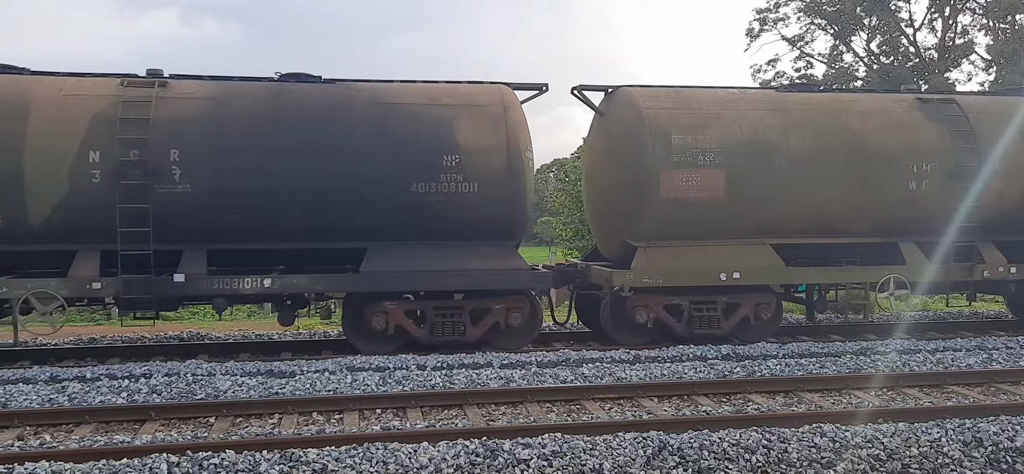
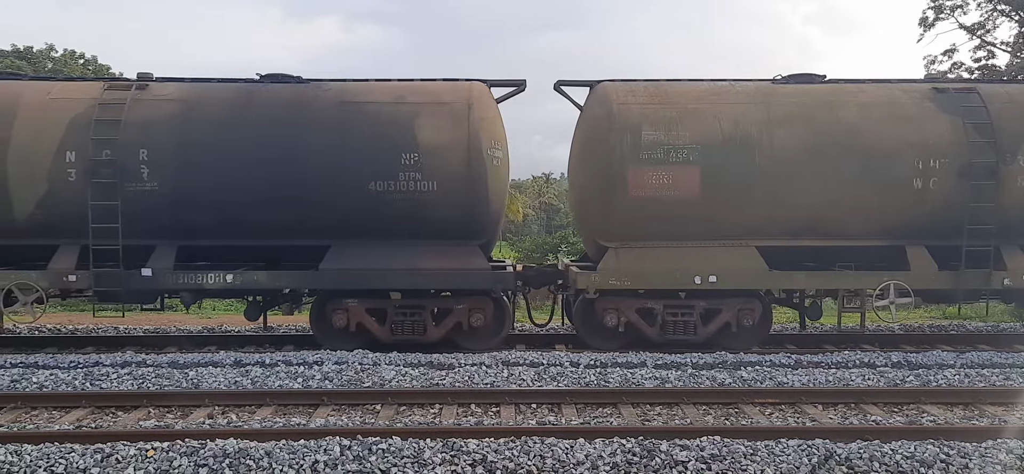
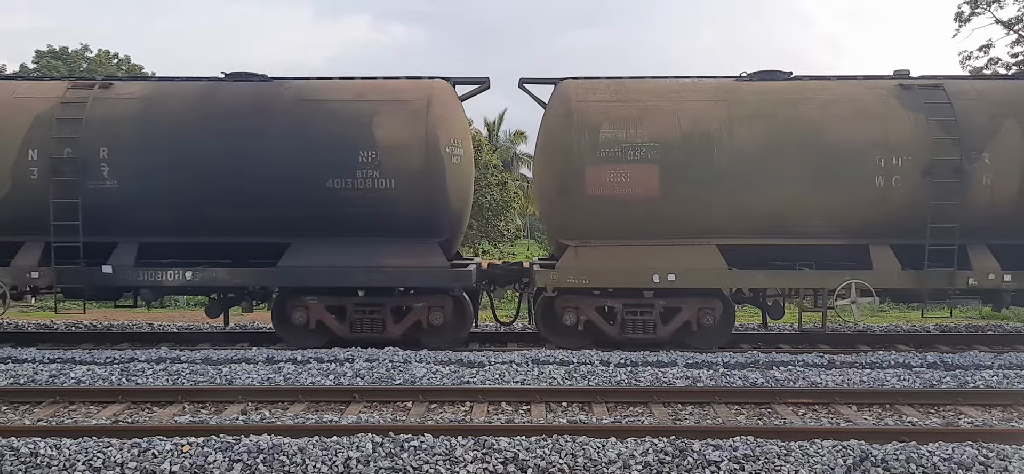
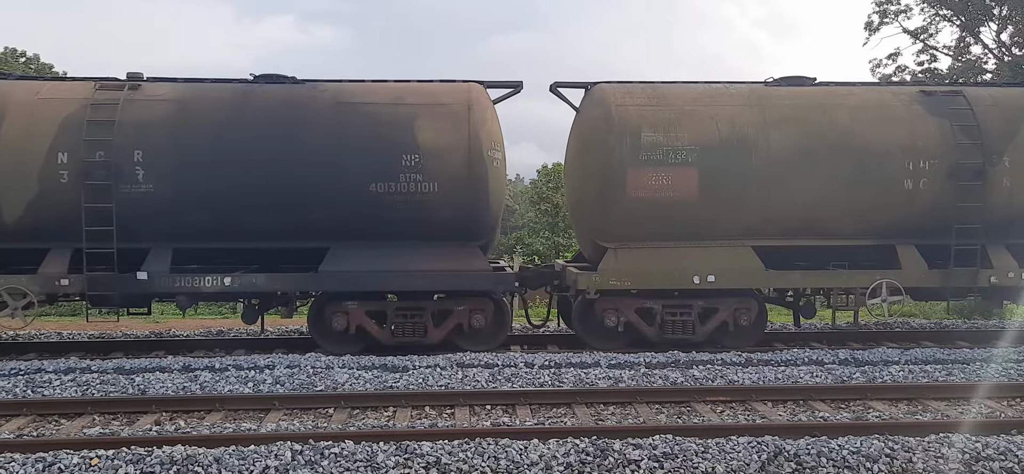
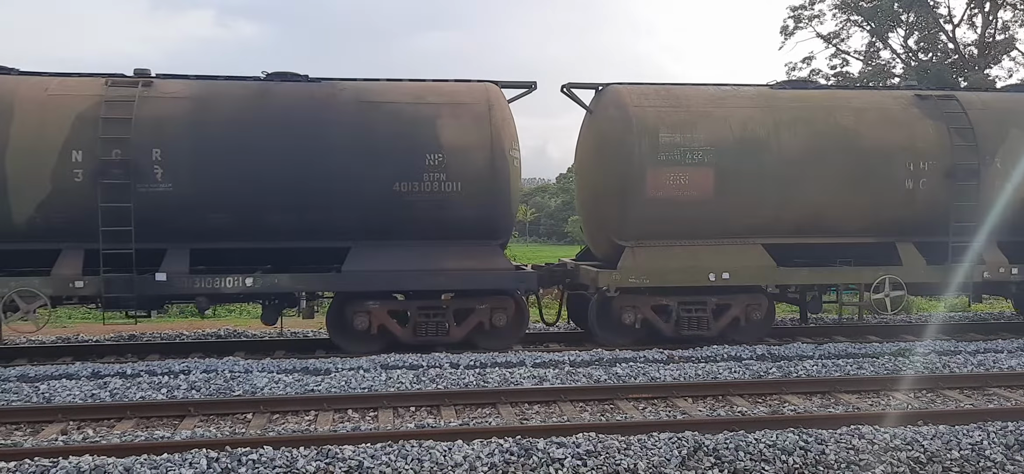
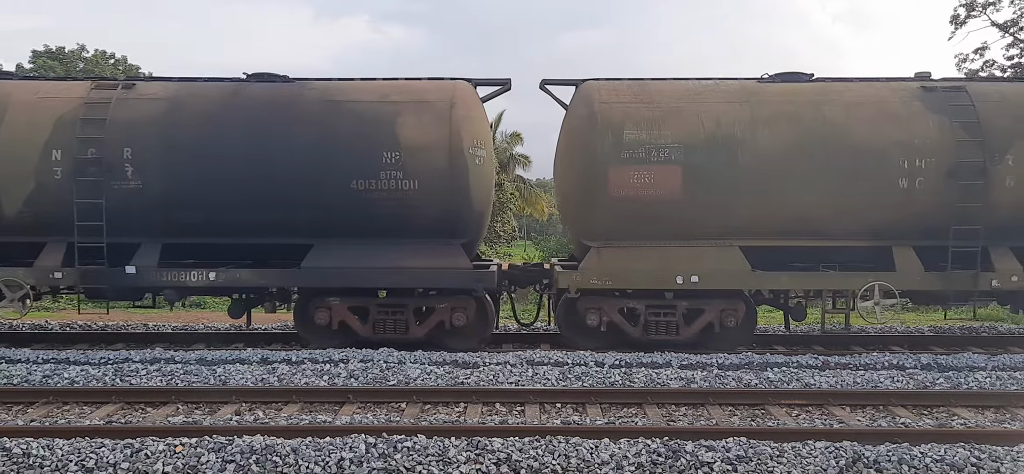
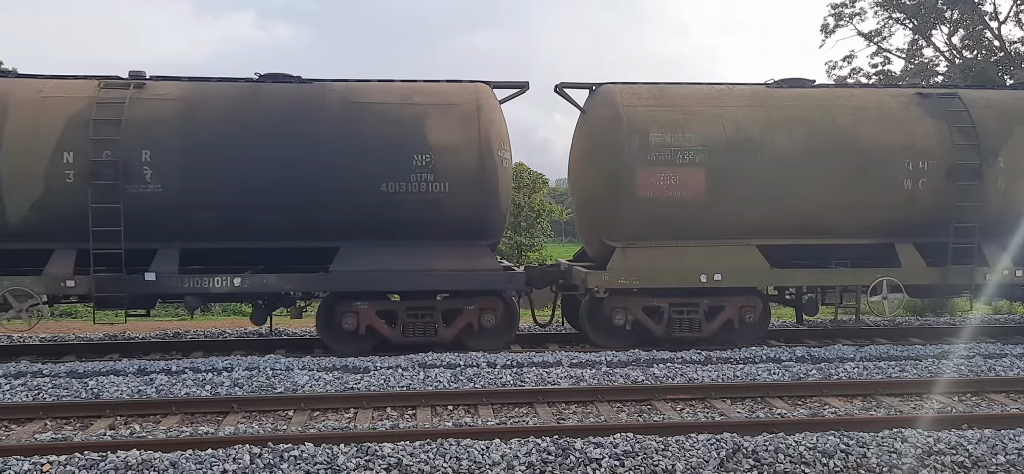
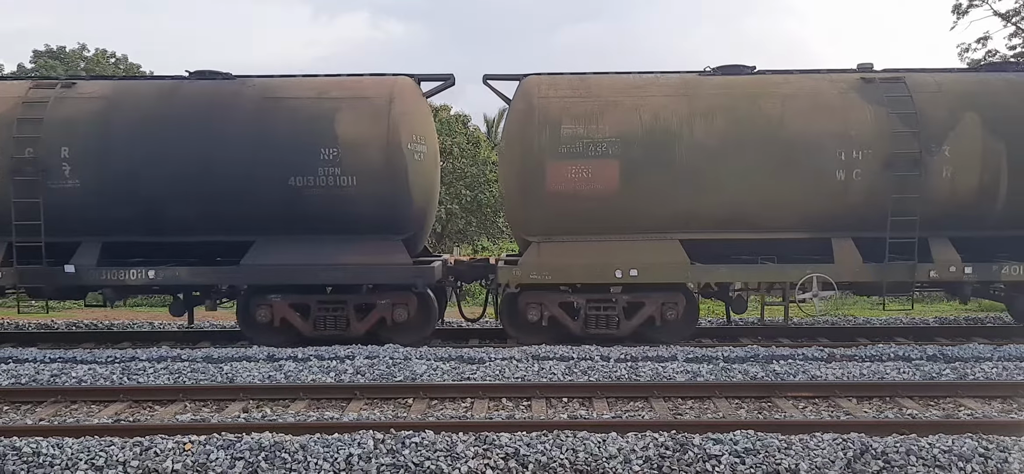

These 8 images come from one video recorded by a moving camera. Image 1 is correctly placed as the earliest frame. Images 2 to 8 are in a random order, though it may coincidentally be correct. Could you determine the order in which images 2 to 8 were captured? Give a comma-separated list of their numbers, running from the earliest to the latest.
5, 7, 4, 2, 6, 3, 8
